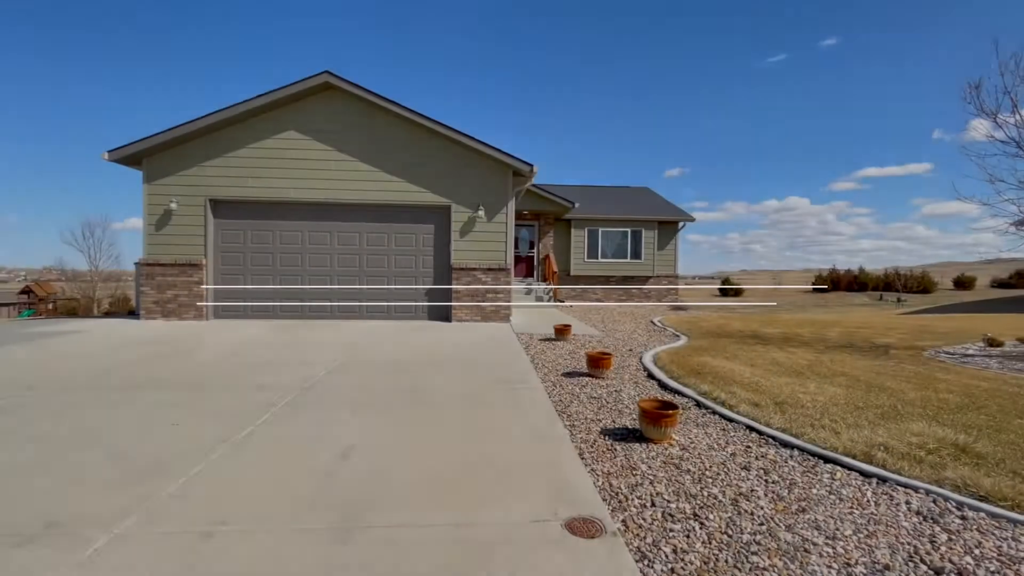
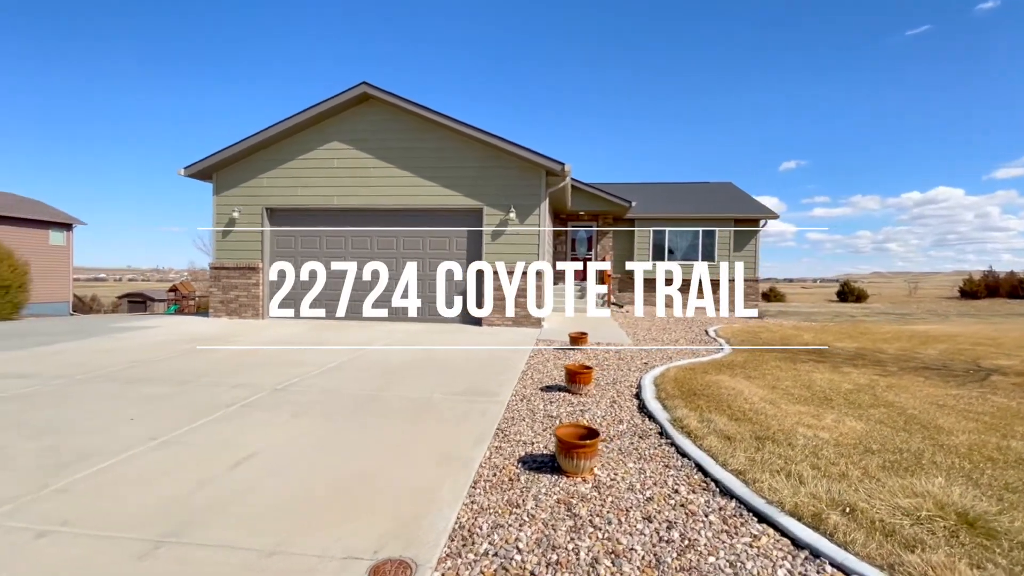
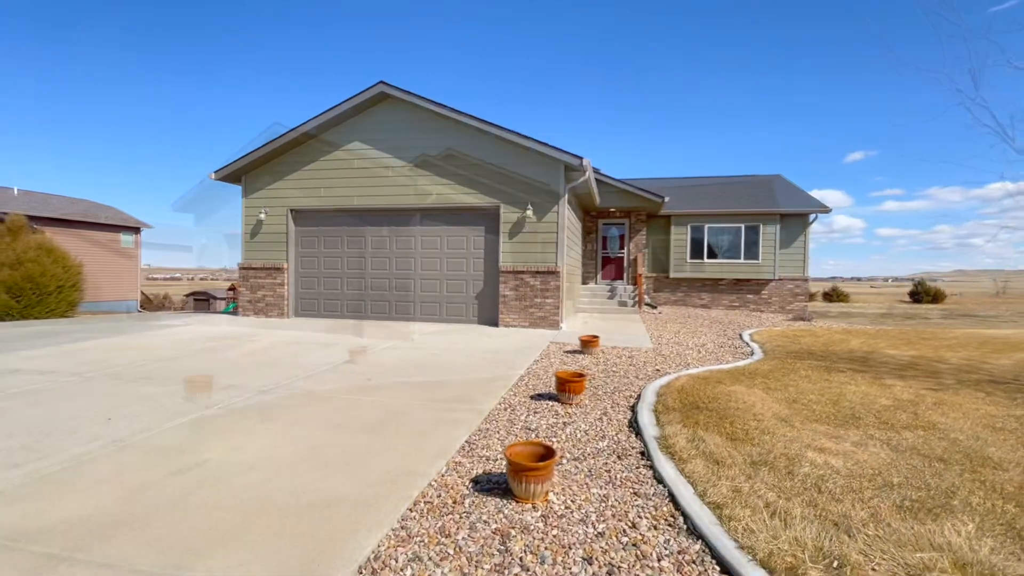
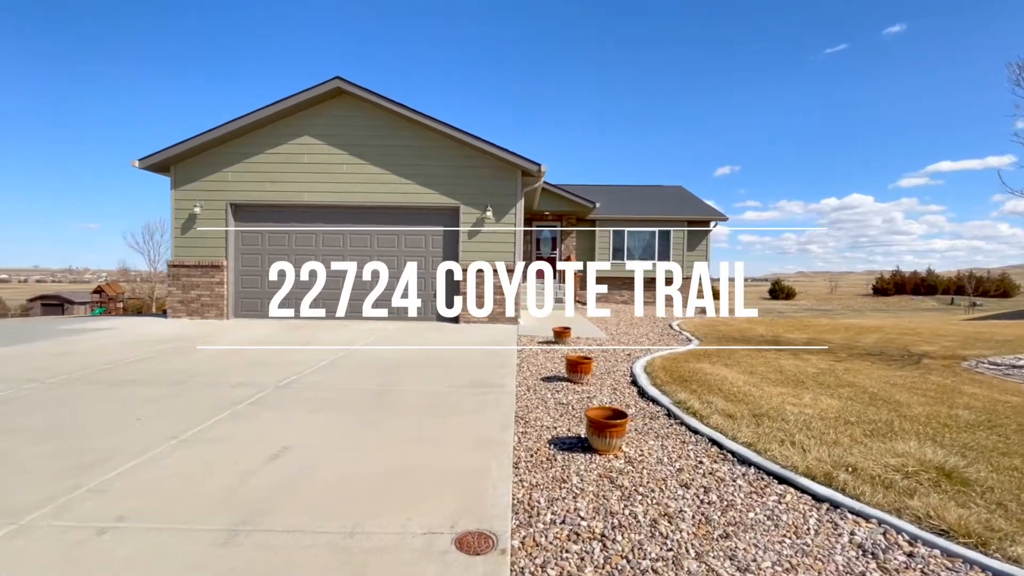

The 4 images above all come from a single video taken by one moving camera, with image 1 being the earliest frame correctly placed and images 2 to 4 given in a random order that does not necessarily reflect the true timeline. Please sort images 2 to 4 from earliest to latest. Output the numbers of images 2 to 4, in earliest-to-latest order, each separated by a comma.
4, 2, 3
